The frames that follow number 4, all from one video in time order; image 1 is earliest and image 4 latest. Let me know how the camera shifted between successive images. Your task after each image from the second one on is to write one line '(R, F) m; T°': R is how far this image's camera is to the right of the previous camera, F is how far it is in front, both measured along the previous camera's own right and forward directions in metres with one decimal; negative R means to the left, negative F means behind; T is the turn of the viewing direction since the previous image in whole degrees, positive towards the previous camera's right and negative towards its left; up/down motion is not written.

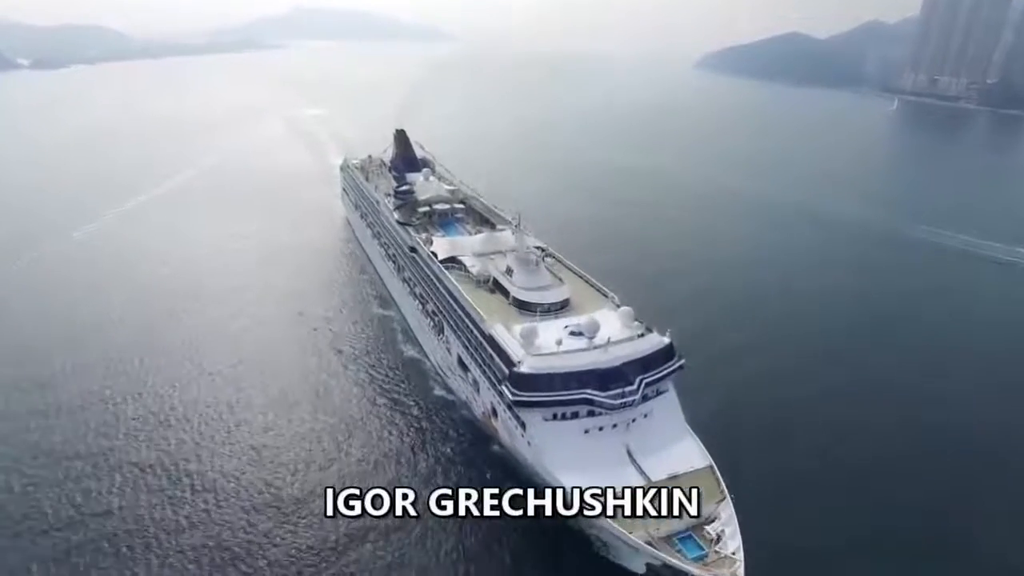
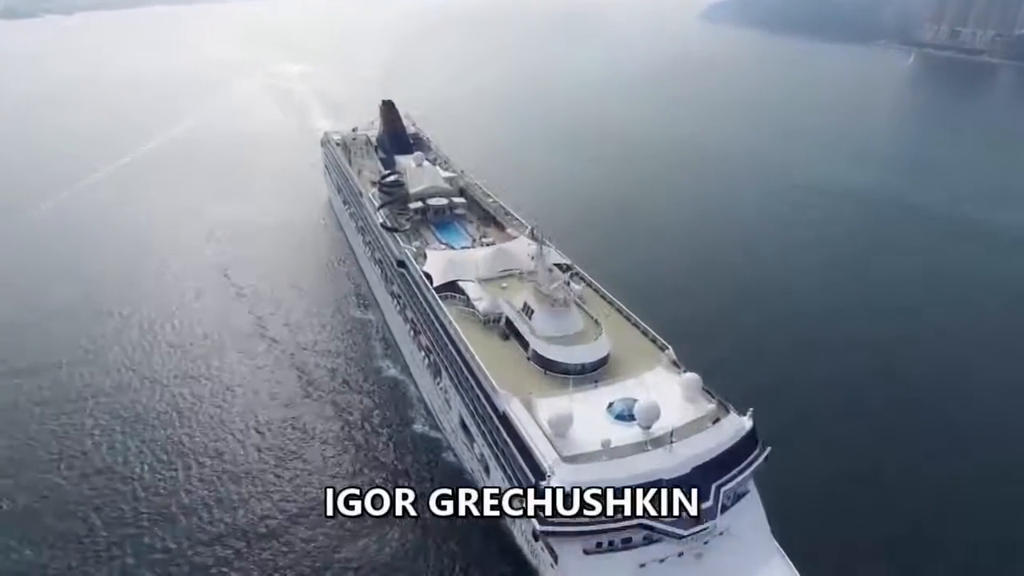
(-0.8, +9.2) m; 0°
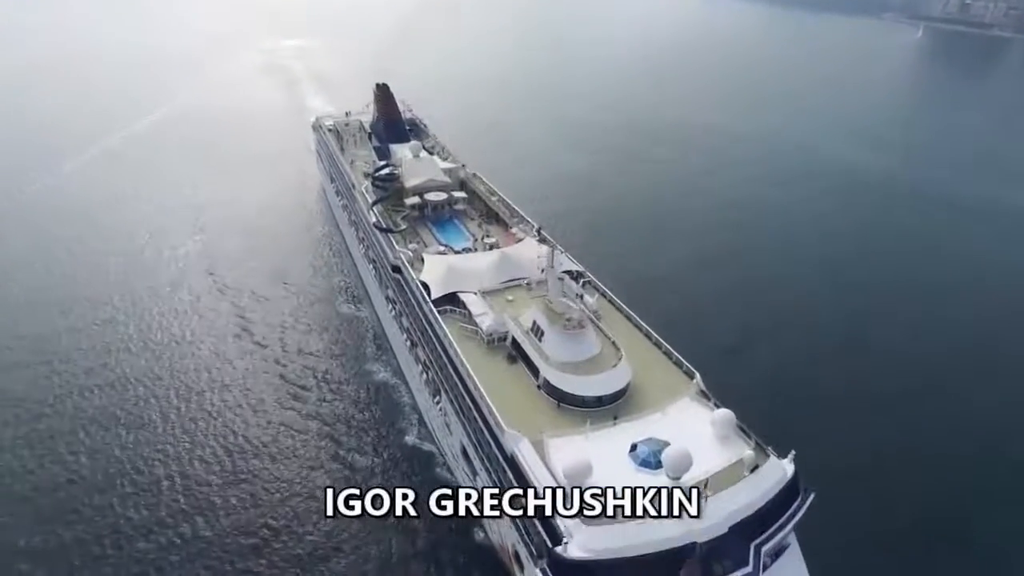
(-0.3, +3.0) m; 0°
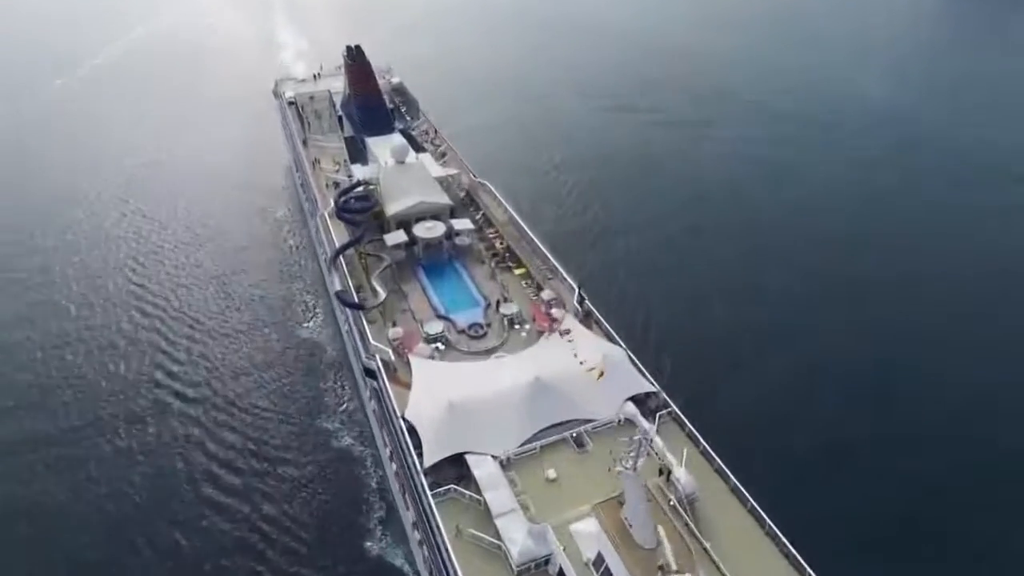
(-1.2, +10.9) m; +1°
